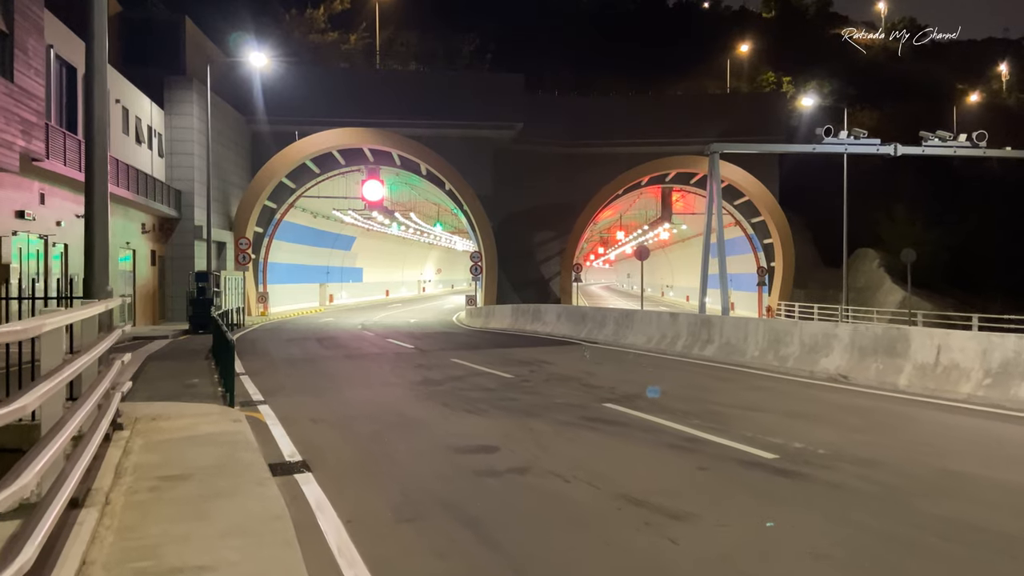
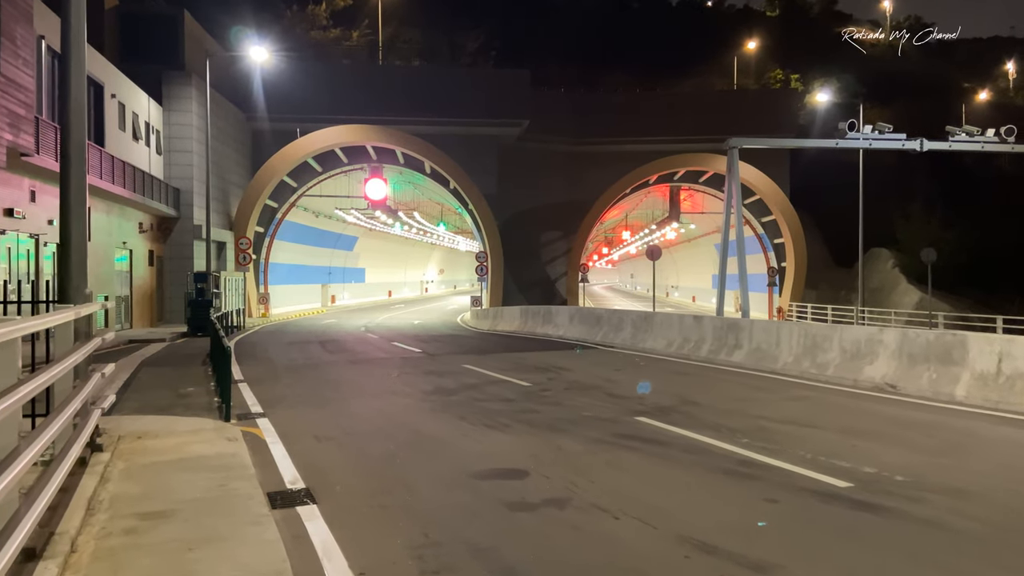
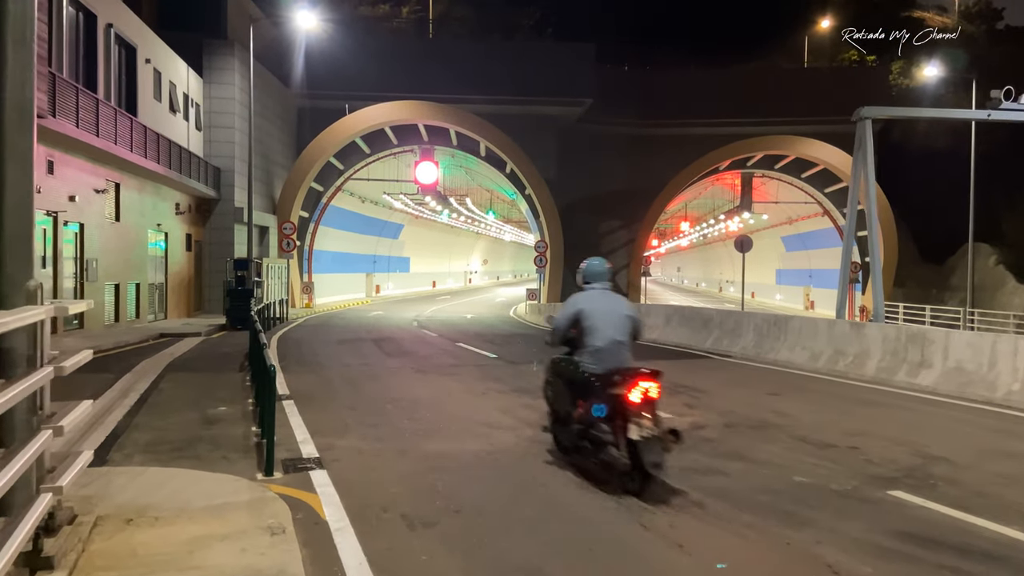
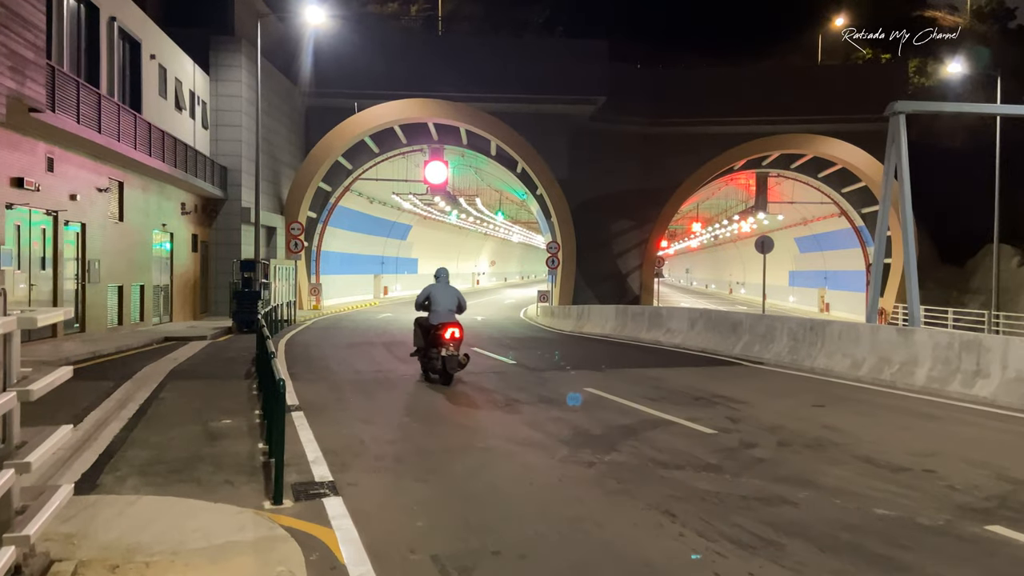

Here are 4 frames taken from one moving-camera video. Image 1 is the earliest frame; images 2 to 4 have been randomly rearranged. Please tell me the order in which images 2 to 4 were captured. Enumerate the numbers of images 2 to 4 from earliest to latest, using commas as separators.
2, 3, 4
